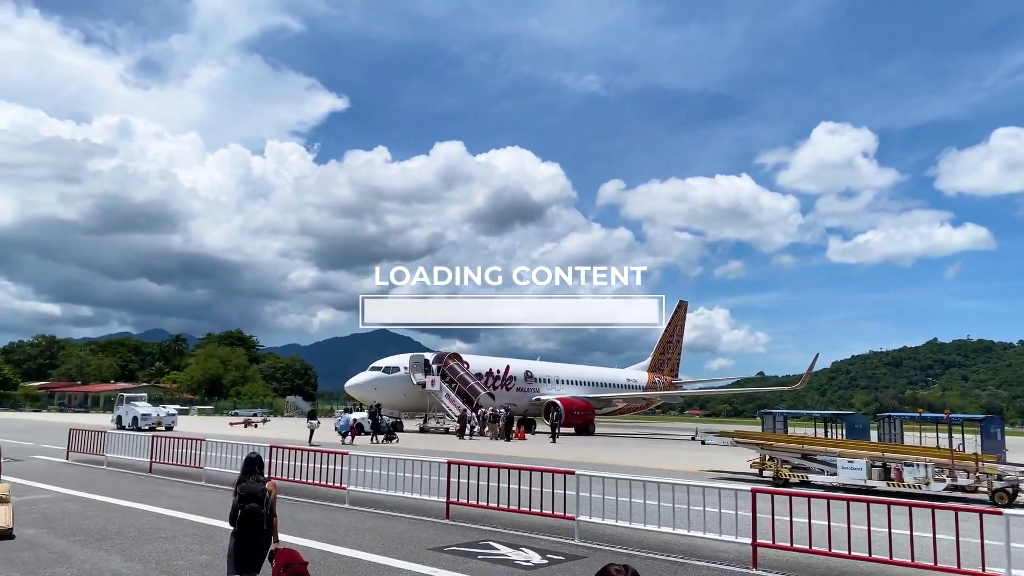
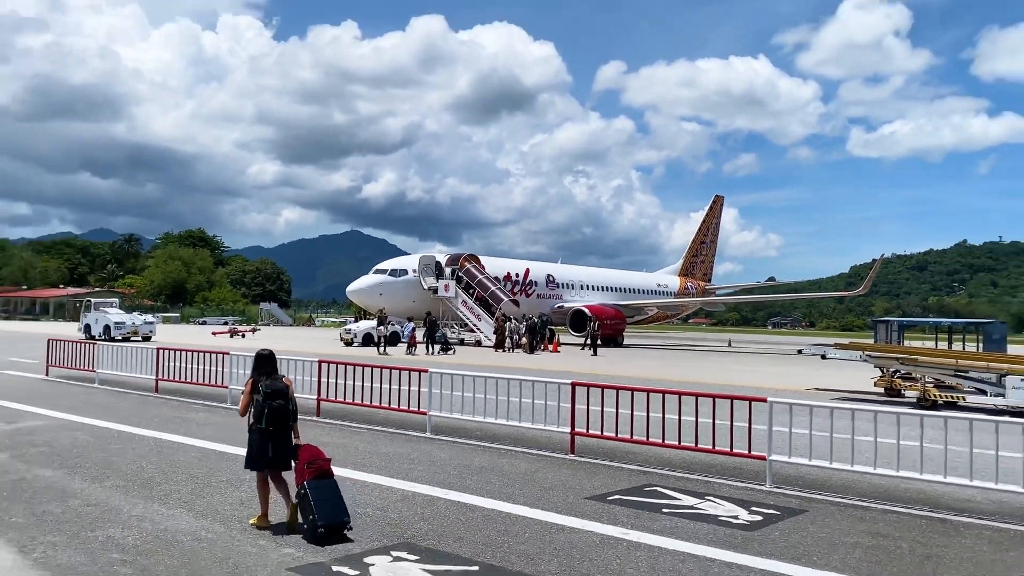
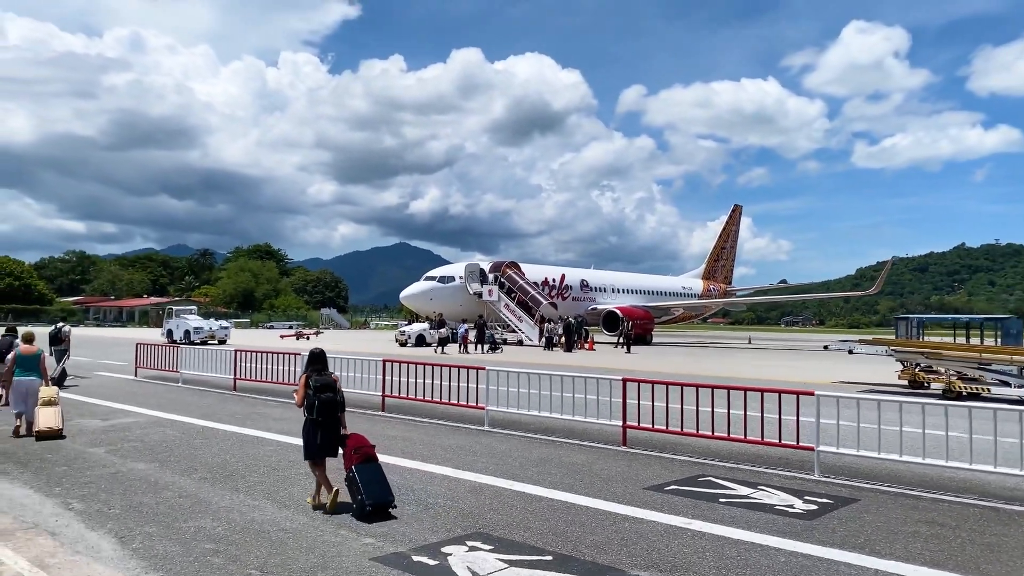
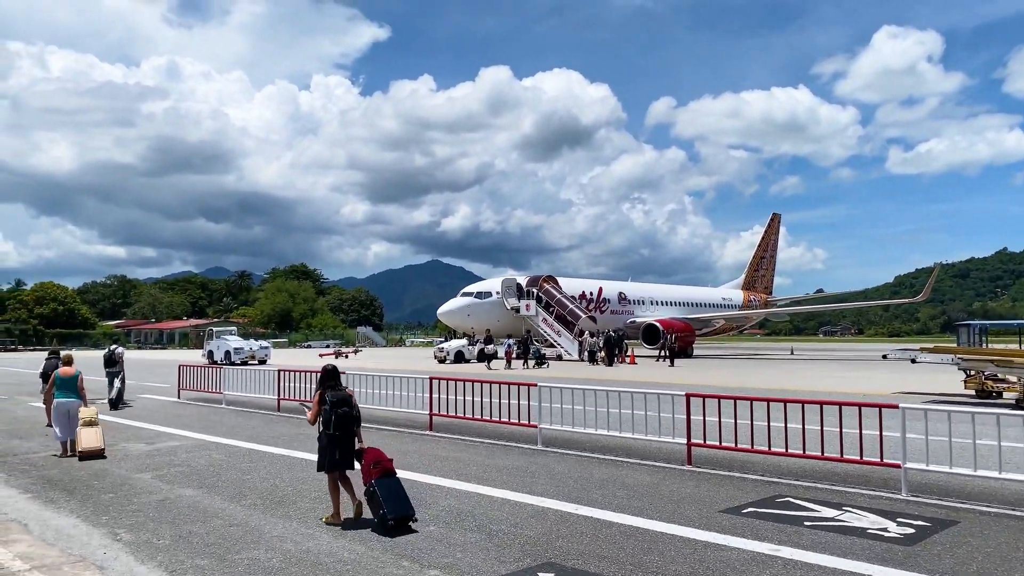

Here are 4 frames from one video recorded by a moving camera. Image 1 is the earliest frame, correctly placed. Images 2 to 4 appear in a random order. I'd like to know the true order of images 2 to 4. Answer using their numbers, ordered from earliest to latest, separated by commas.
2, 3, 4
